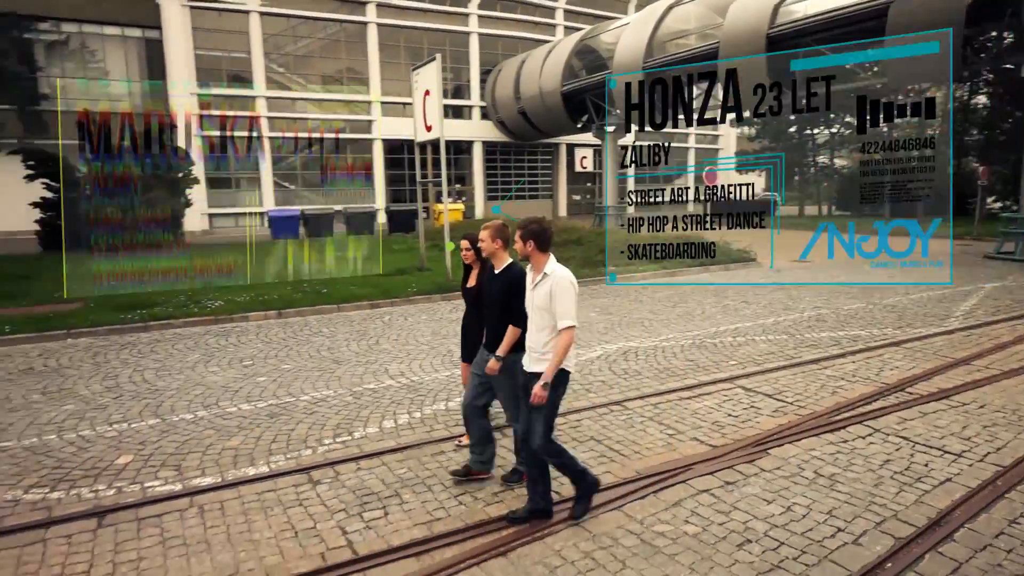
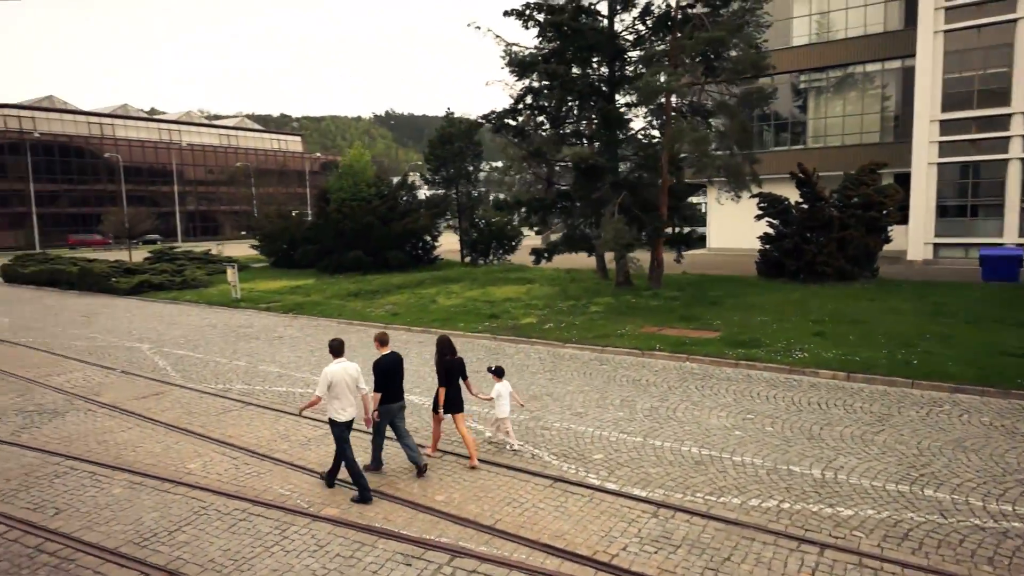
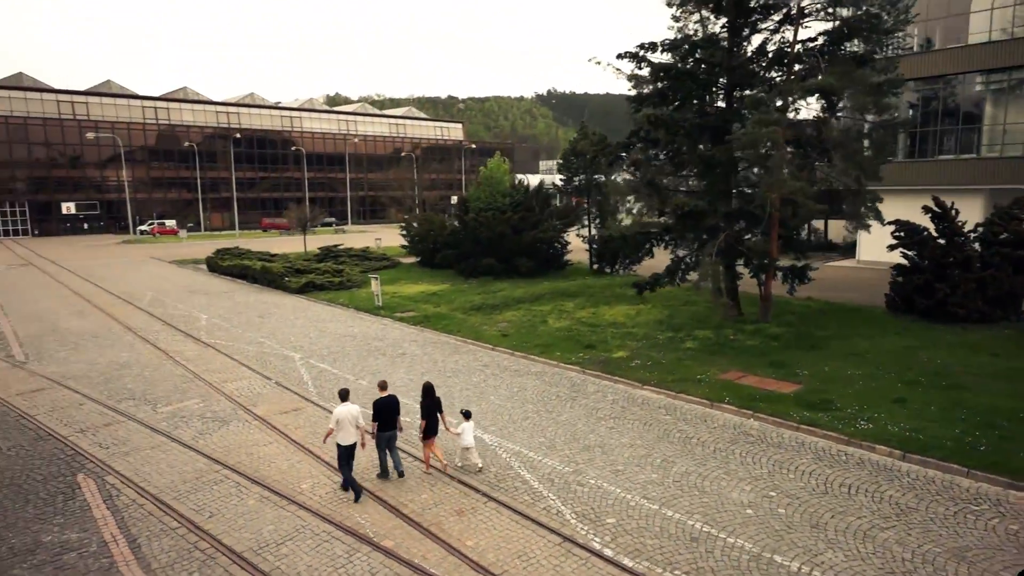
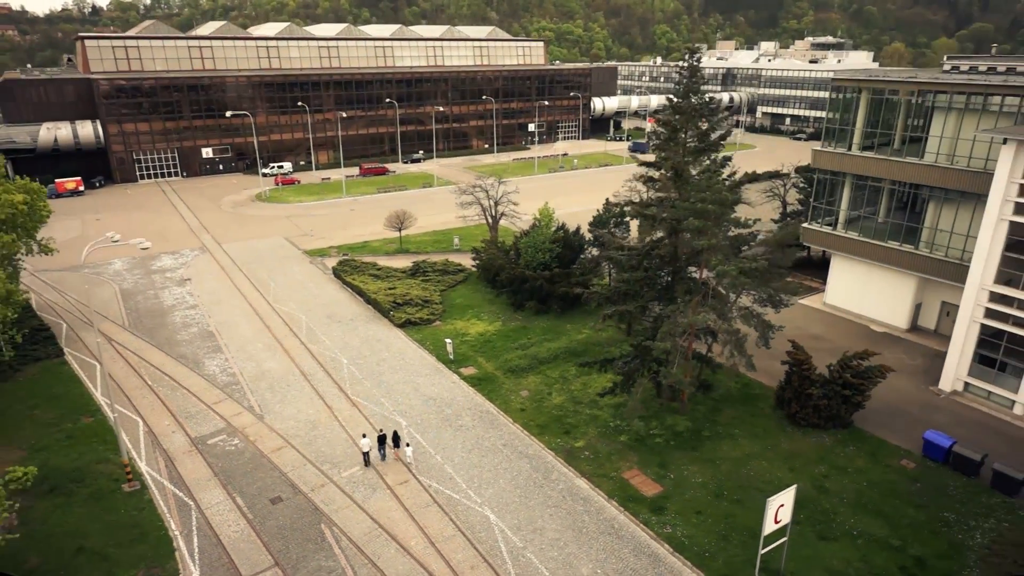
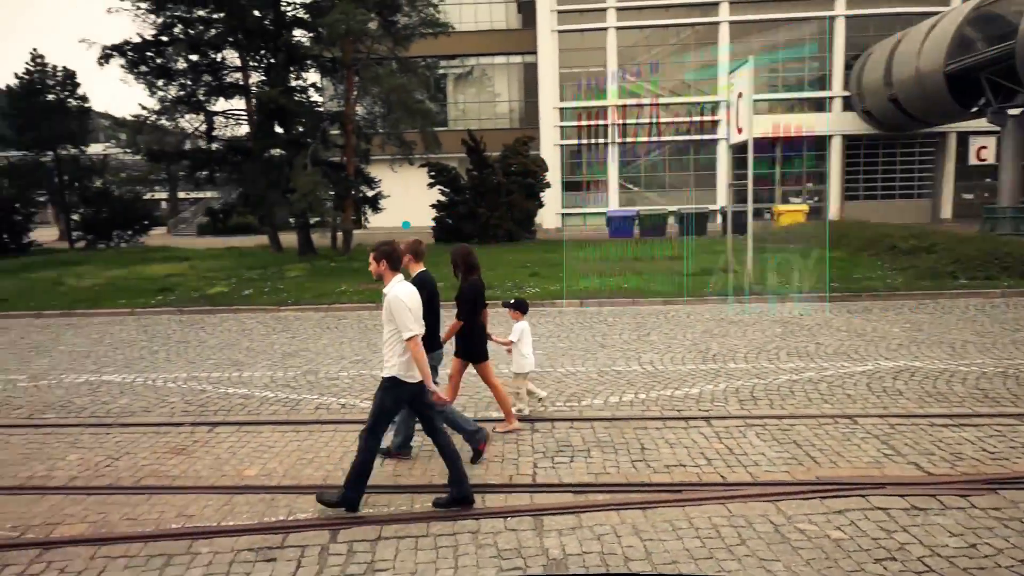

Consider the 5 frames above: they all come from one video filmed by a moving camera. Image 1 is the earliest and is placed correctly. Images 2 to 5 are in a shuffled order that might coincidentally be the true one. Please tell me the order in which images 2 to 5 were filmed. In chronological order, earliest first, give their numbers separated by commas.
5, 2, 3, 4
